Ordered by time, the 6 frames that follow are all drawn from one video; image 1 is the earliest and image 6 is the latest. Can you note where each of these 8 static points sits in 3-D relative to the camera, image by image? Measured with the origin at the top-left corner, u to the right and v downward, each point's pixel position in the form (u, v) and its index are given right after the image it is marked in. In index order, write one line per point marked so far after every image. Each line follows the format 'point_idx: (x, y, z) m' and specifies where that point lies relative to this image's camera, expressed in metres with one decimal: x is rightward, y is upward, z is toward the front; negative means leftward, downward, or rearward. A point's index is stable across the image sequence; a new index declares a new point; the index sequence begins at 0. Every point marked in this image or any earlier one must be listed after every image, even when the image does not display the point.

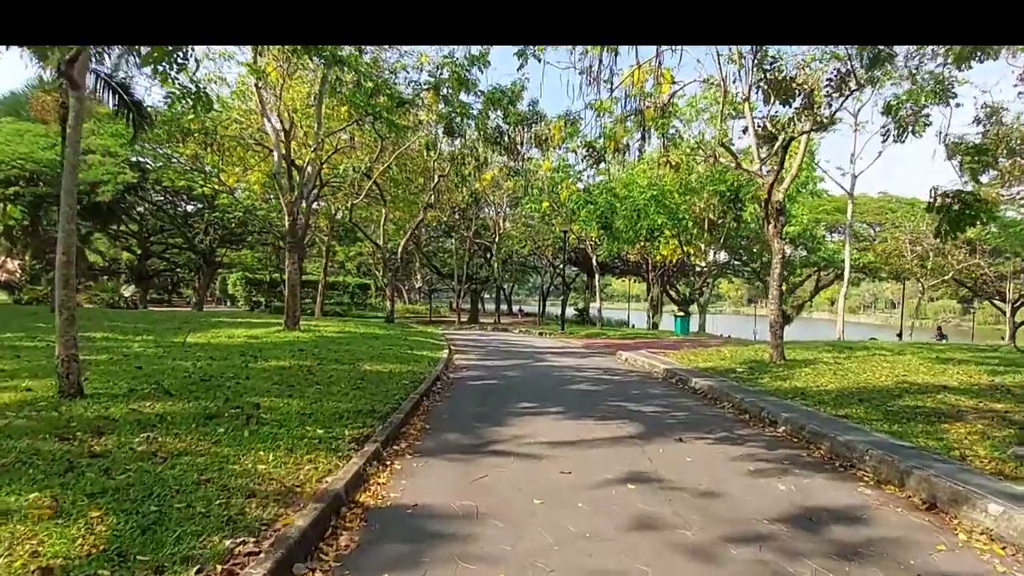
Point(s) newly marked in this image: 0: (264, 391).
0: (-3.9, -1.7, +9.5) m
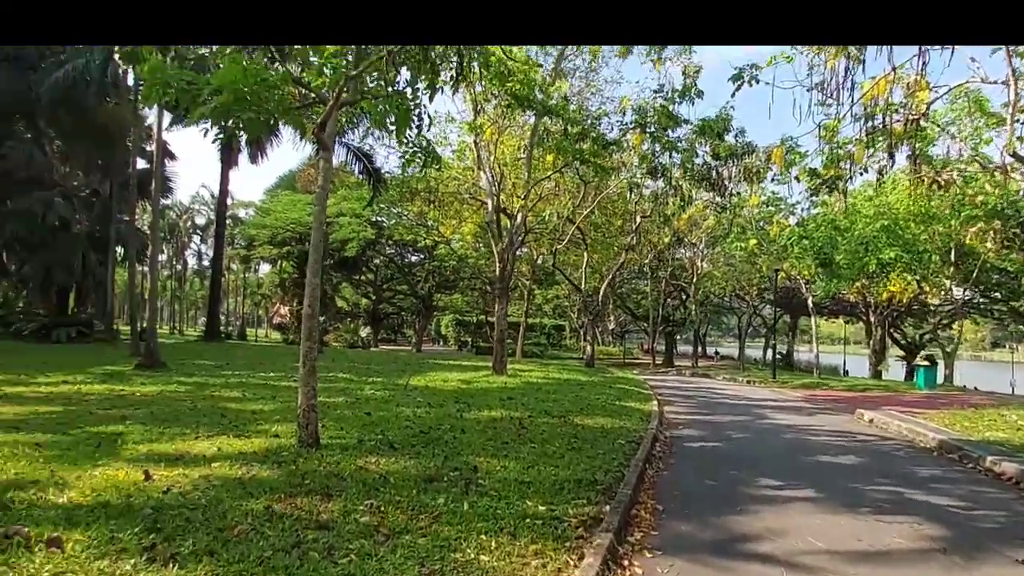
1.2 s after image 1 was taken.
0: (-0.5, -2.5, +9.1) m
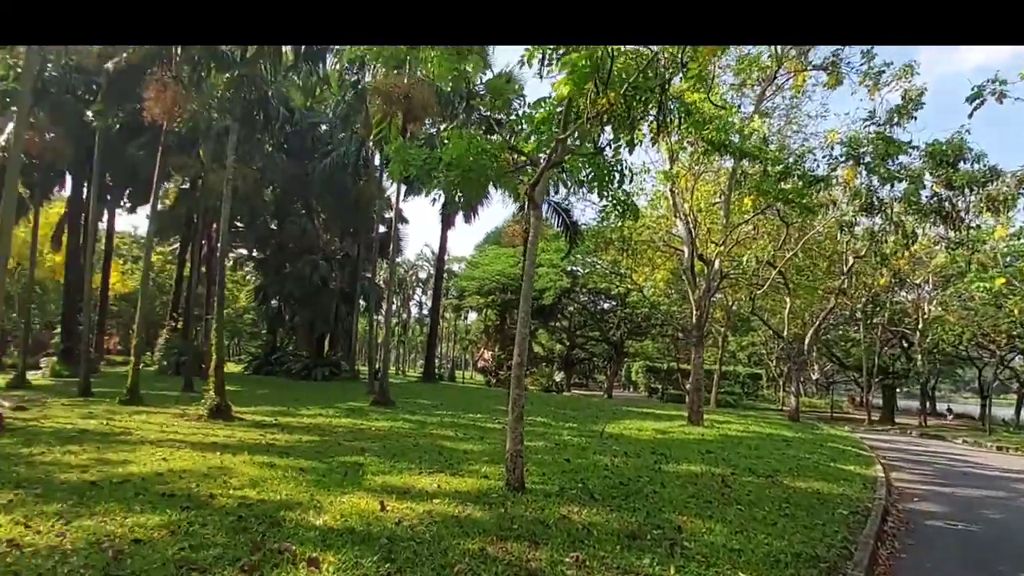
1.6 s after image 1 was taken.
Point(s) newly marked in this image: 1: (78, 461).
0: (+2.5, -3.2, +8.7) m
1: (-5.2, -2.1, +7.3) m
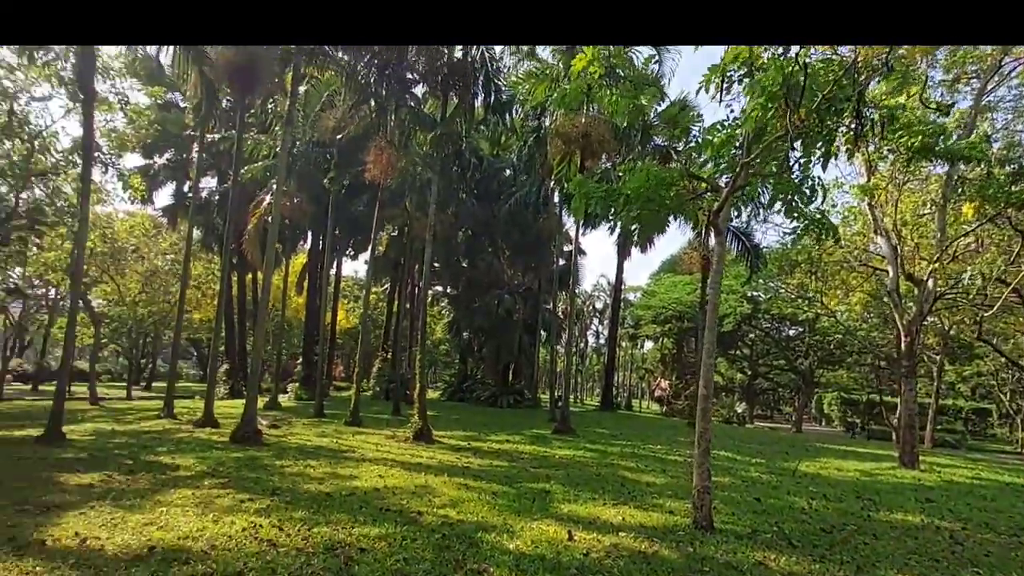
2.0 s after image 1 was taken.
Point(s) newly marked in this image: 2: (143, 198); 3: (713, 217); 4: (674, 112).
0: (+5.0, -3.6, +7.7) m
1: (-2.7, -2.6, +8.5) m
2: (-11.5, +2.7, +19.6) m
3: (+2.8, +1.0, +8.5) m
4: (+2.4, +2.6, +8.7) m
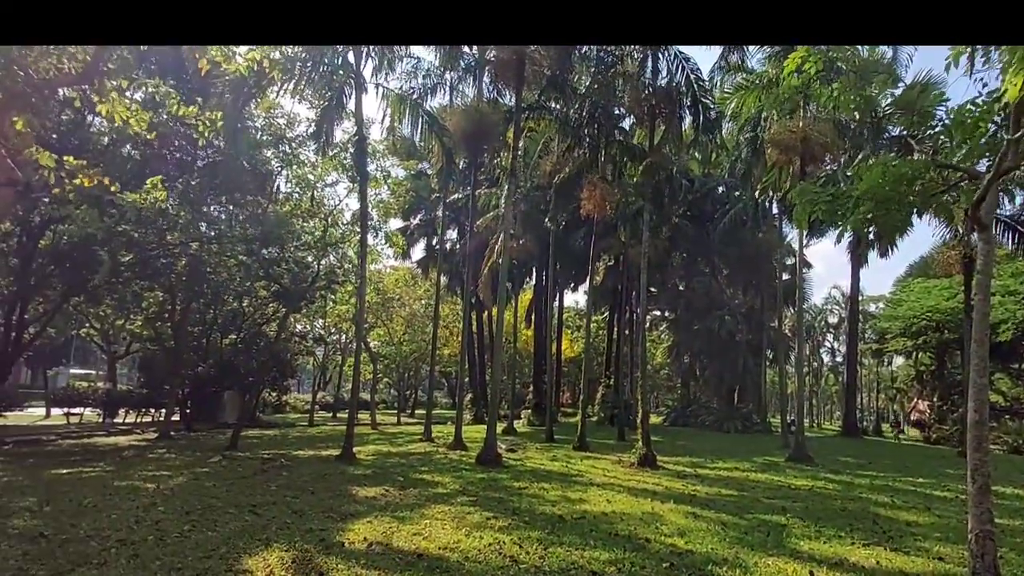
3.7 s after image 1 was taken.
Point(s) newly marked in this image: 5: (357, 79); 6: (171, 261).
0: (+7.6, -3.5, +5.7) m
1: (+0.6, -3.2, +9.1) m
2: (-4.1, +1.3, +22.8) m
3: (+5.6, +0.9, +7.4) m
4: (+5.1, +2.4, +7.8) m
5: (-3.5, +4.8, +13.9) m
6: (-9.1, +0.7, +15.9) m
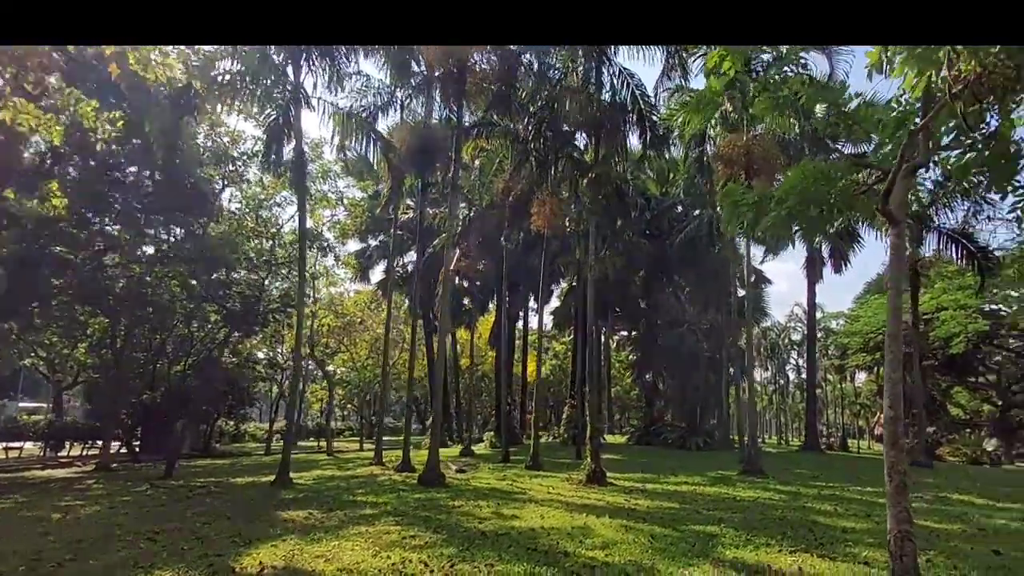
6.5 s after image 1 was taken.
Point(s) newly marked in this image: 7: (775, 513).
0: (+6.8, -3.4, +5.6) m
1: (-0.4, -3.3, +8.8) m
2: (-5.7, +0.5, +22.5) m
3: (+4.5, +0.9, +7.4) m
4: (+4.0, +2.4, +7.9) m
5: (-4.8, +4.4, +13.7) m
6: (-10.4, +0.1, +15.3) m
7: (+4.2, -3.6, +9.5) m
